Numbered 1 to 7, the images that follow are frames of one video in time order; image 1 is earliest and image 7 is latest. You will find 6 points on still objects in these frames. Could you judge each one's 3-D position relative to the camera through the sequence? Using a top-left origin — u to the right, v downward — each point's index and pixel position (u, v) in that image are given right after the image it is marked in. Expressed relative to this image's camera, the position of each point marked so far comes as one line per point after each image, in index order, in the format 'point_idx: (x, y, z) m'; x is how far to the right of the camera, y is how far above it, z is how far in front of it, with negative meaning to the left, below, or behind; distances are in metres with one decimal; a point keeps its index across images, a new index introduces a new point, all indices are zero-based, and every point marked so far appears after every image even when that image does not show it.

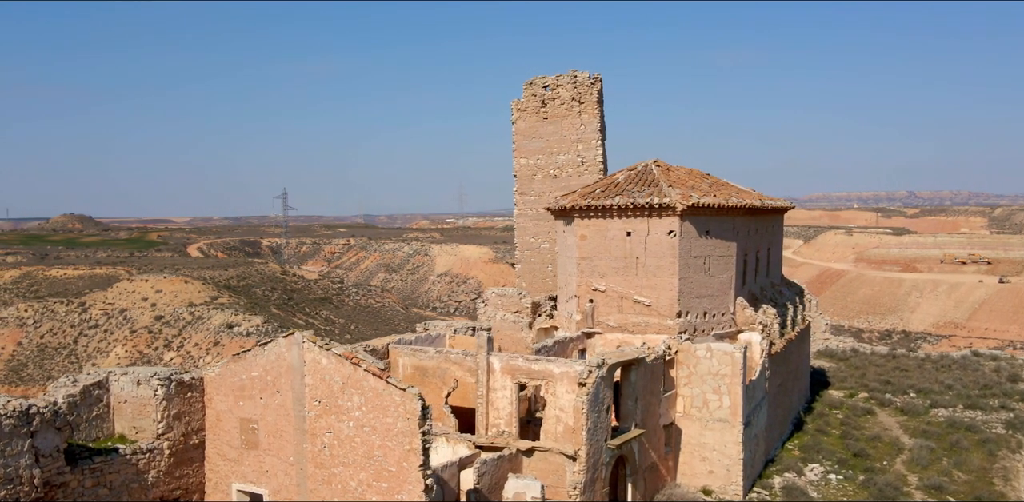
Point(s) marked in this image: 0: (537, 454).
0: (+0.4, -3.1, +11.8) m
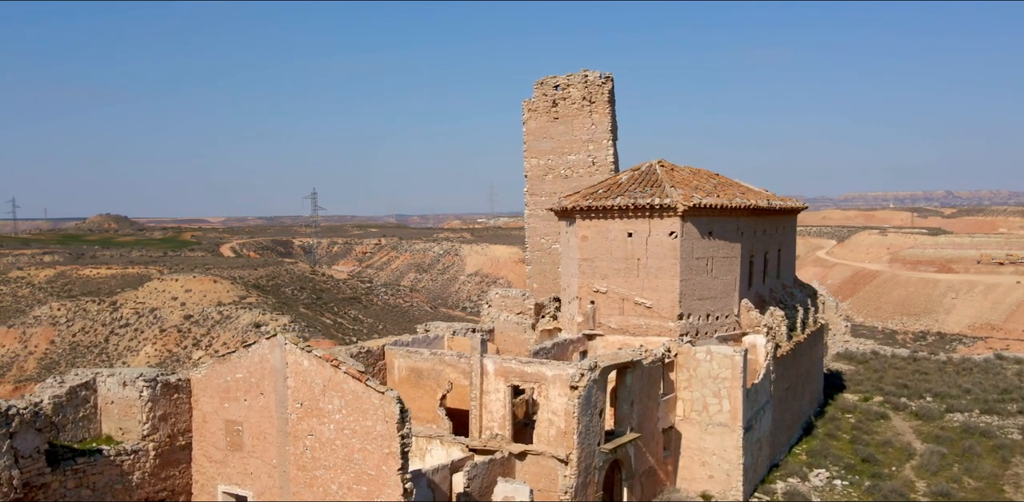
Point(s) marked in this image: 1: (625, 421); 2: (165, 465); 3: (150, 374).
0: (+0.3, -3.1, +11.7) m
1: (+1.8, -2.8, +12.5) m
2: (-4.4, -2.7, +9.8) m
3: (-4.6, -1.6, +9.8) m
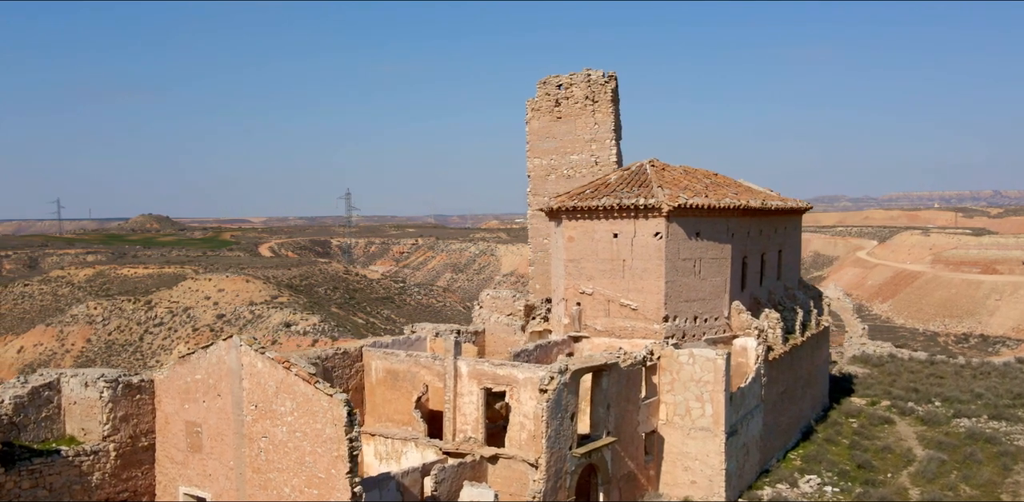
0: (-0.2, -3.1, +11.5) m
1: (+1.4, -2.8, +12.3) m
2: (-4.9, -2.7, +9.8) m
3: (-5.1, -1.6, +9.8) m
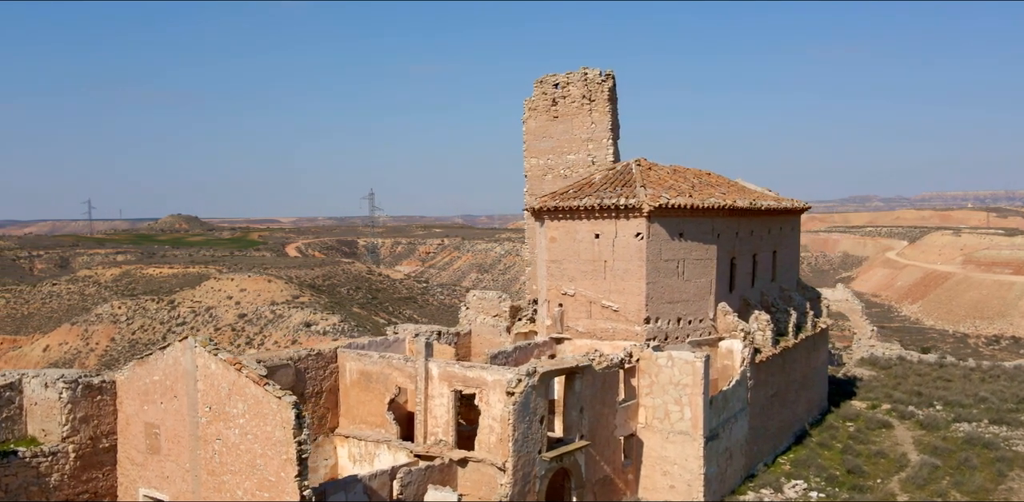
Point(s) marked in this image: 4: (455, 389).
0: (-0.6, -3.2, +11.4) m
1: (+1.0, -2.8, +12.2) m
2: (-5.4, -2.7, +9.8) m
3: (-5.6, -1.6, +9.8) m
4: (-0.9, -2.1, +11.9) m
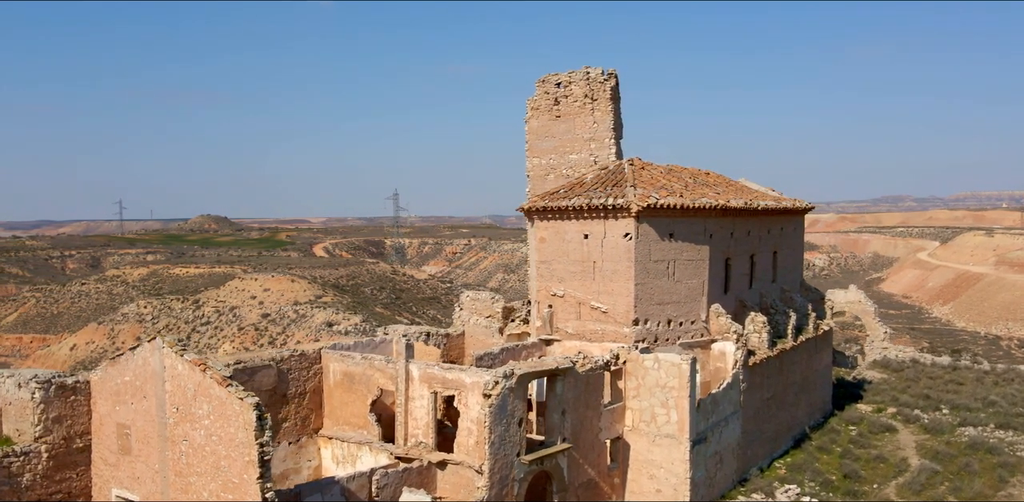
0: (-0.9, -3.2, +11.3) m
1: (+0.7, -2.8, +12.0) m
2: (-5.7, -2.7, +9.8) m
3: (-5.9, -1.6, +9.8) m
4: (-1.2, -2.1, +11.8) m
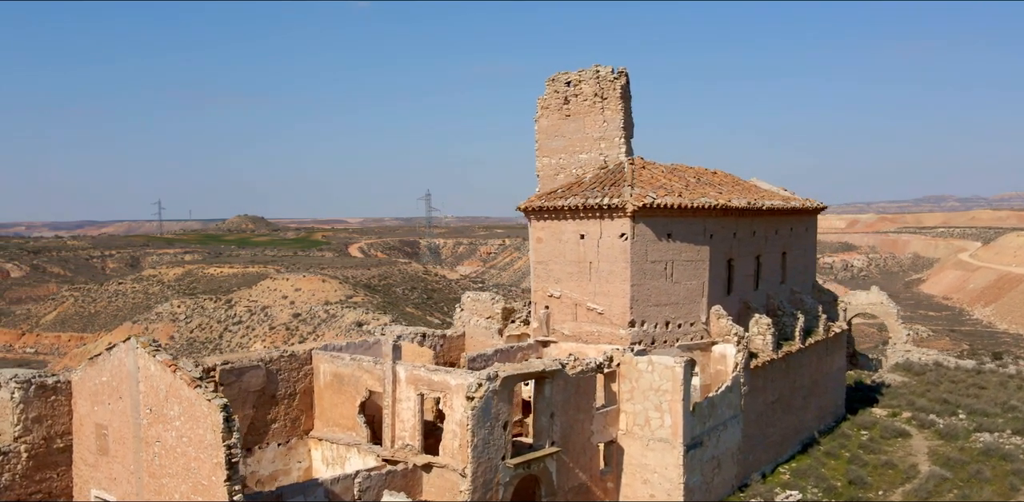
0: (-1.1, -3.2, +11.2) m
1: (+0.5, -2.8, +11.8) m
2: (-6.0, -2.7, +9.8) m
3: (-6.2, -1.6, +9.8) m
4: (-1.4, -2.1, +11.6) m
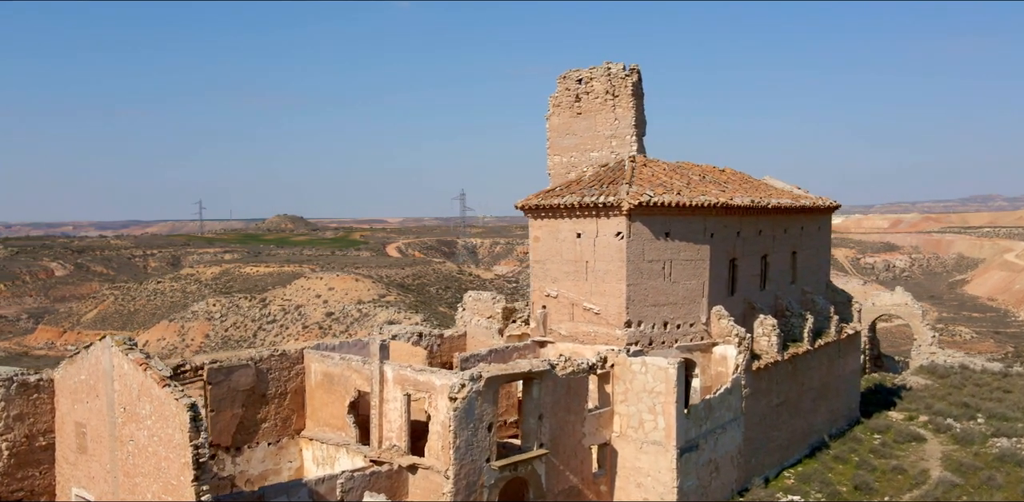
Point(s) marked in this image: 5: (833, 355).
0: (-1.4, -3.1, +11.0) m
1: (+0.3, -2.8, +11.6) m
2: (-6.2, -2.7, +9.9) m
3: (-6.4, -1.6, +9.9) m
4: (-1.6, -2.1, +11.5) m
5: (+8.0, -2.6, +19.5) m
